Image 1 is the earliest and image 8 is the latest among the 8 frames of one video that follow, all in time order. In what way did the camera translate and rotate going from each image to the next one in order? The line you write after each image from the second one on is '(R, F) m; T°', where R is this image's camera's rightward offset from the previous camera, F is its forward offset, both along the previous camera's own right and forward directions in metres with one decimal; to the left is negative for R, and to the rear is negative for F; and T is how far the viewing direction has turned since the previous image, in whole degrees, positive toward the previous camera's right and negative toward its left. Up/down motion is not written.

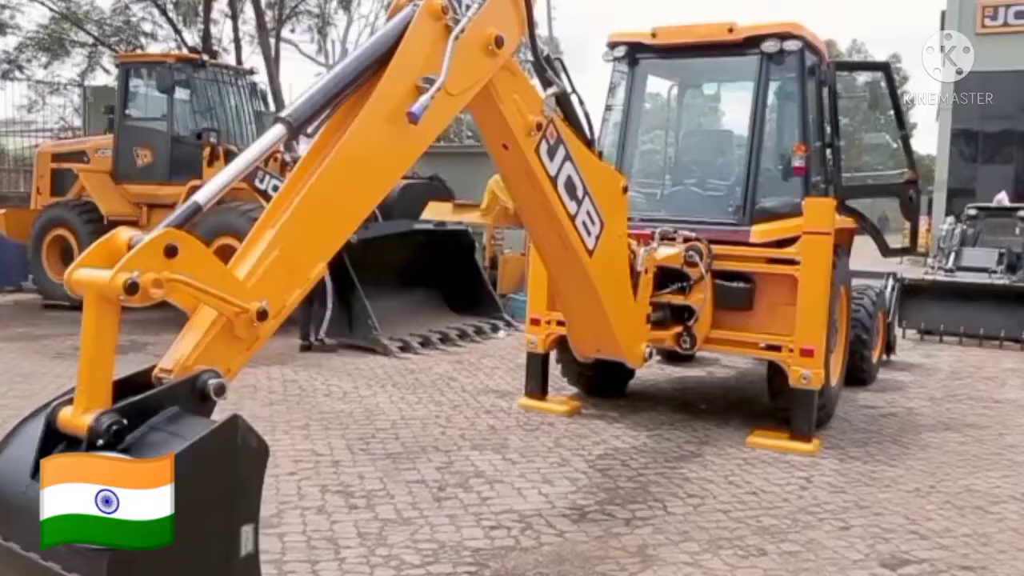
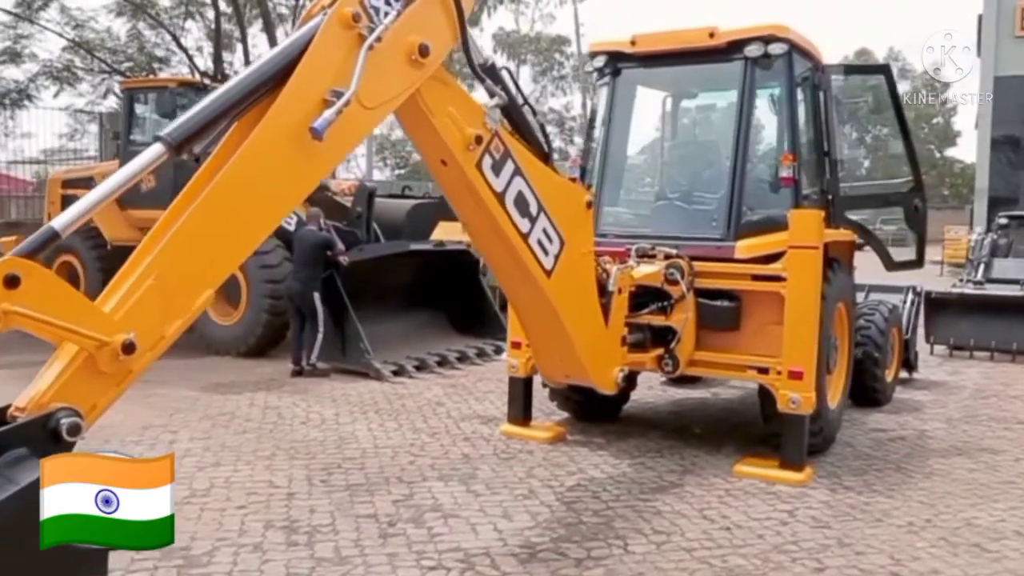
(+0.5, +0.3) m; -3°
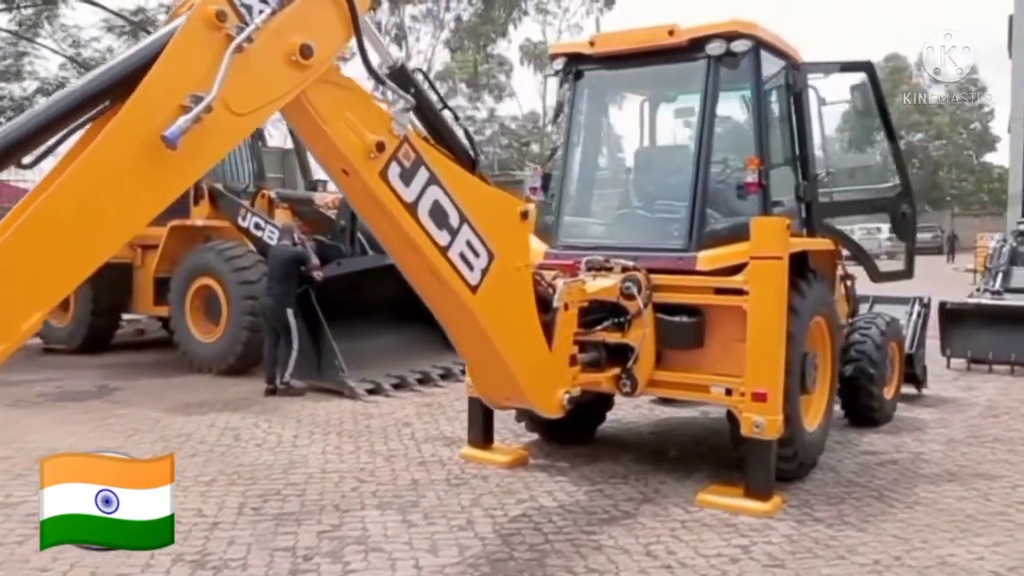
(+0.6, +0.3) m; -3°
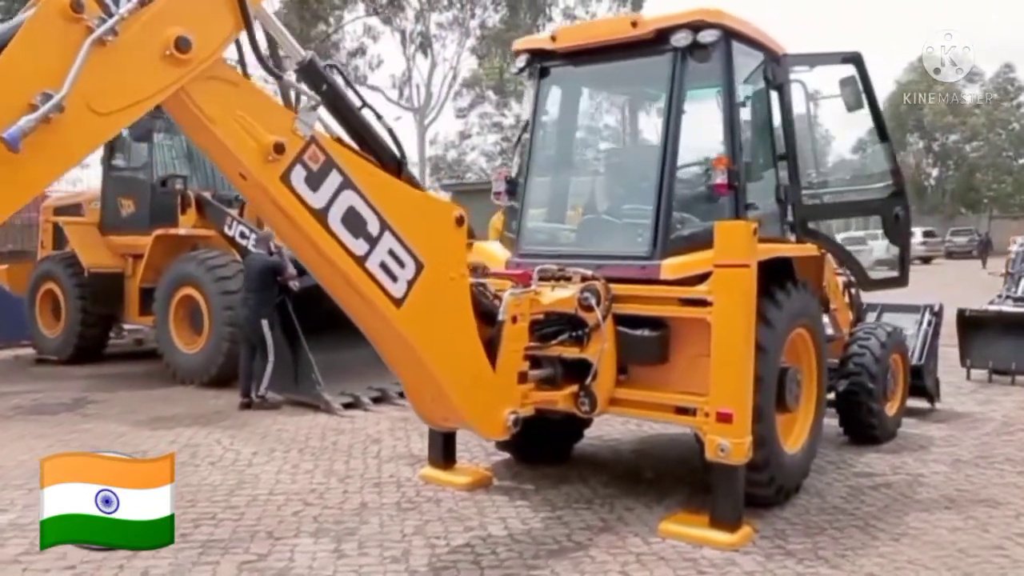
(+0.5, +0.4) m; -2°
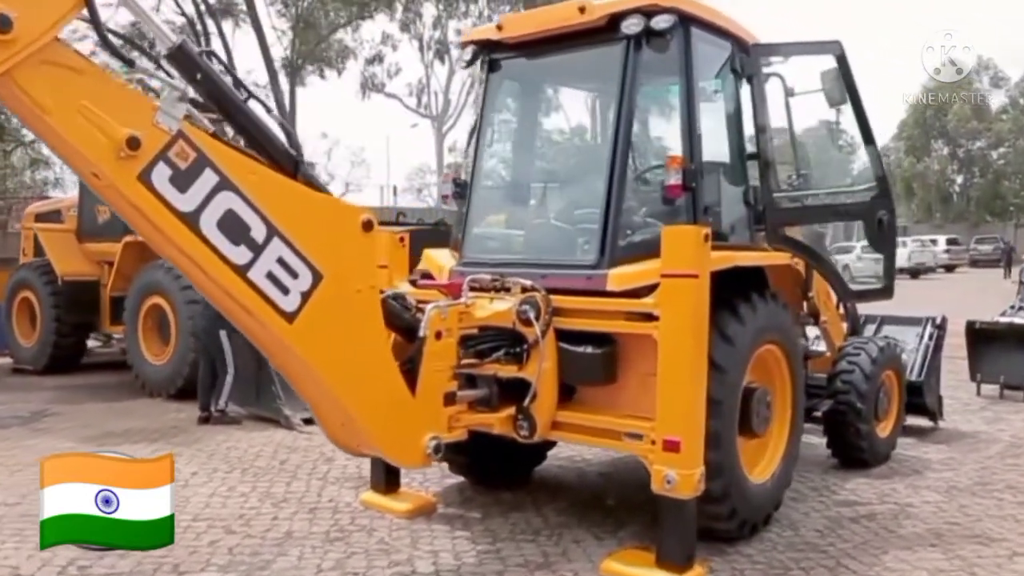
(+0.5, +0.4) m; -2°
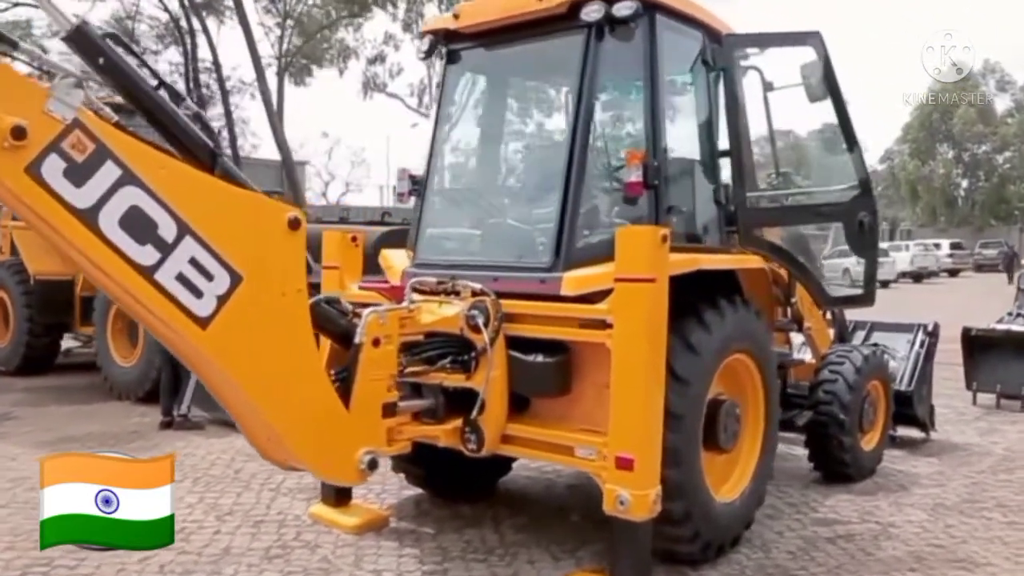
(+0.3, +0.3) m; 0°
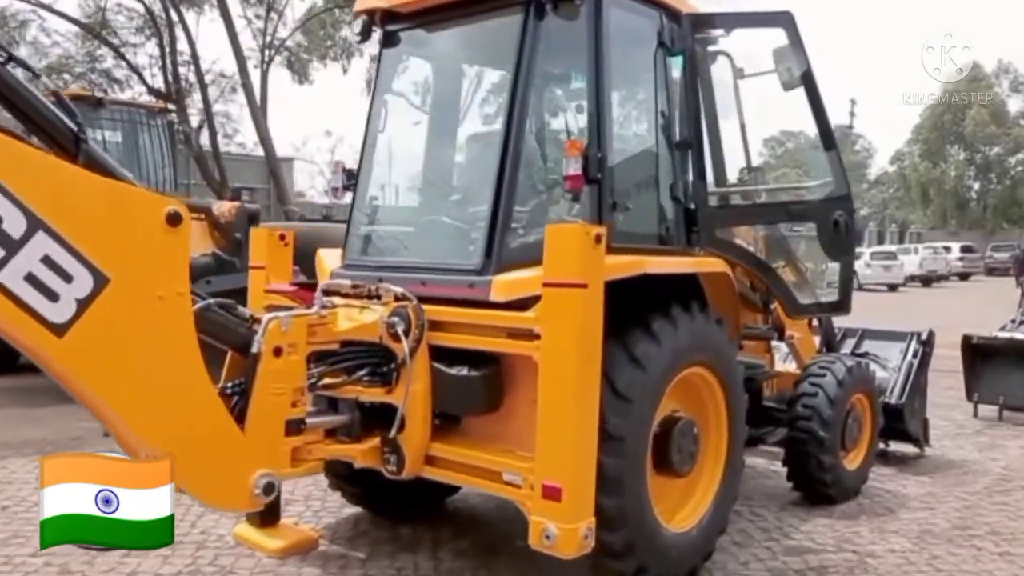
(+0.4, +0.4) m; -1°
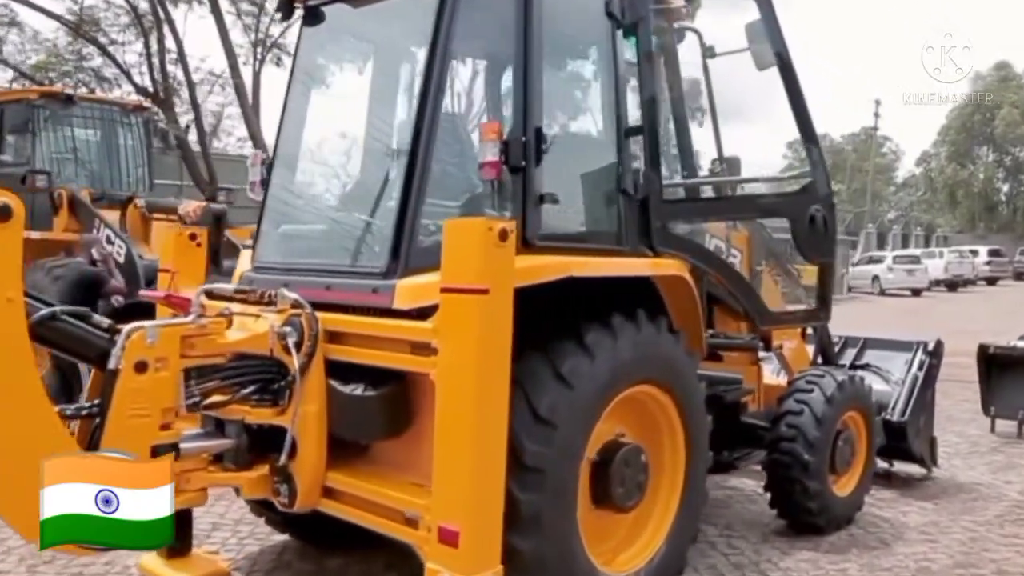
(+0.4, +0.5) m; -2°
